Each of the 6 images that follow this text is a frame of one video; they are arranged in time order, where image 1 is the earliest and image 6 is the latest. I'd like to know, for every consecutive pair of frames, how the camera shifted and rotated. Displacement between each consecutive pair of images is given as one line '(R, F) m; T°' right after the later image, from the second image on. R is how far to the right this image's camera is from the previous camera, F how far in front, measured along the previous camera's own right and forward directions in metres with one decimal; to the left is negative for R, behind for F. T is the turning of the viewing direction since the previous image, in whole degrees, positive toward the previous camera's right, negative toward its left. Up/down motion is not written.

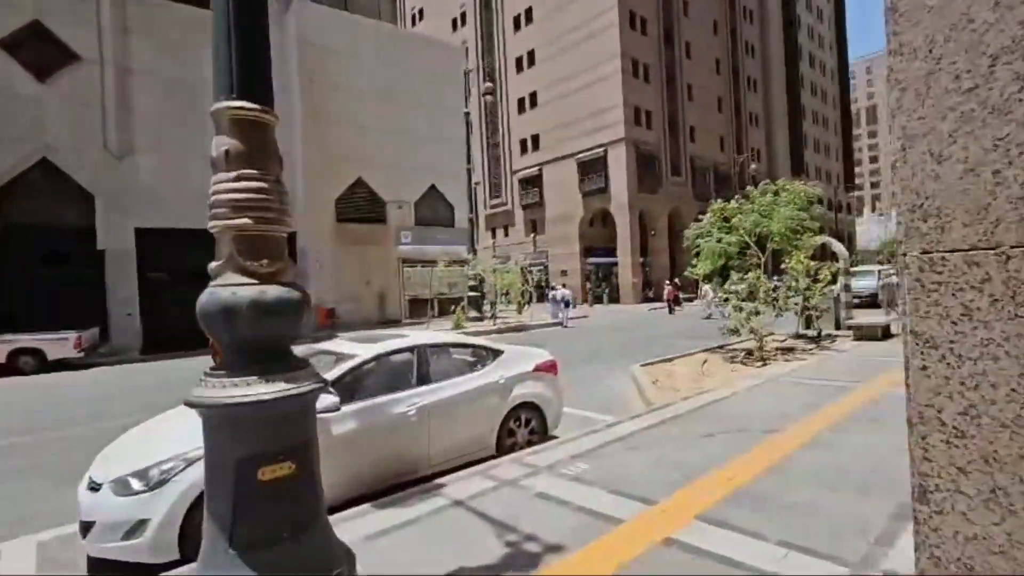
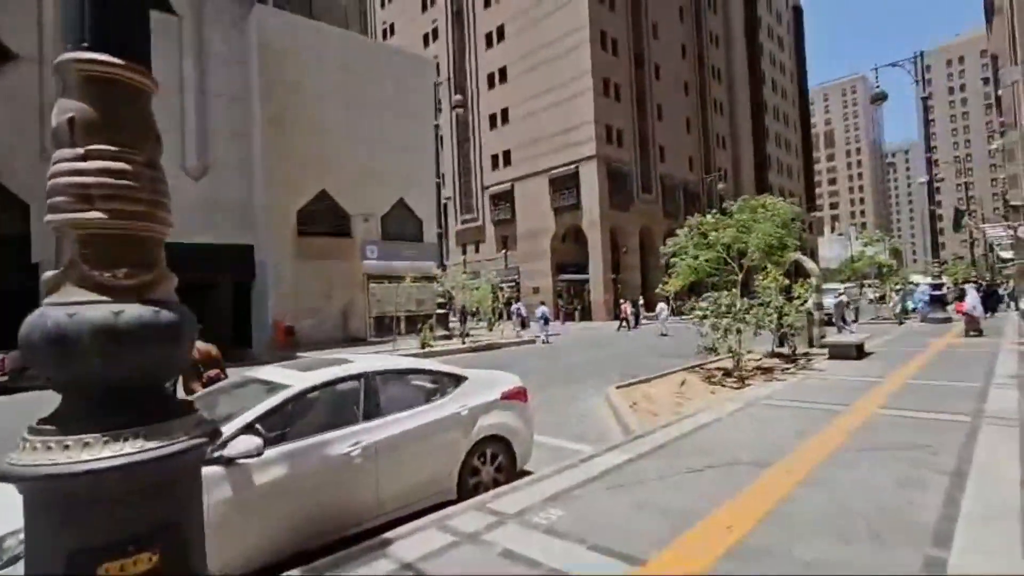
(+0.1, +0.7) m; +3°
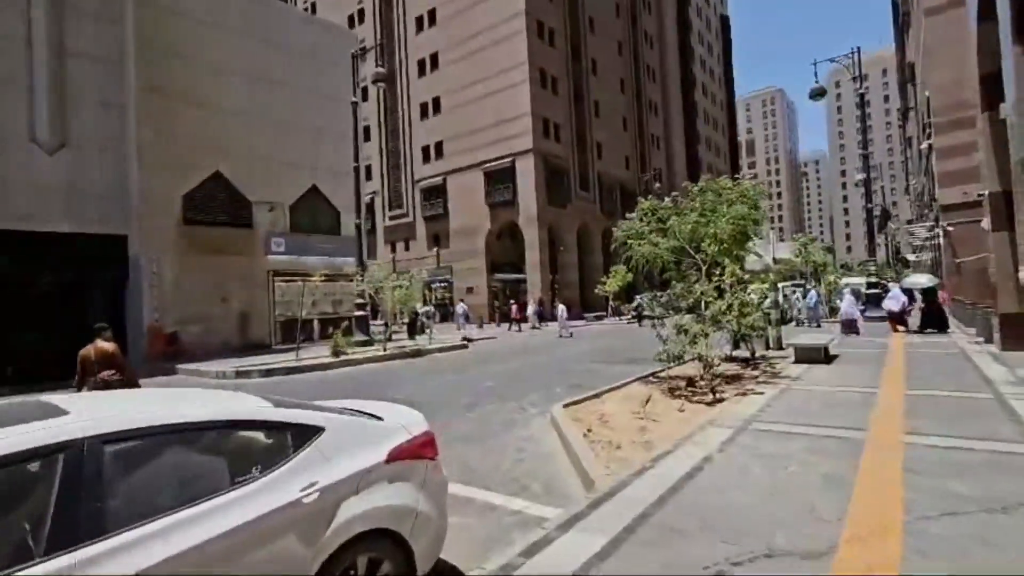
(+0.3, +2.4) m; +7°
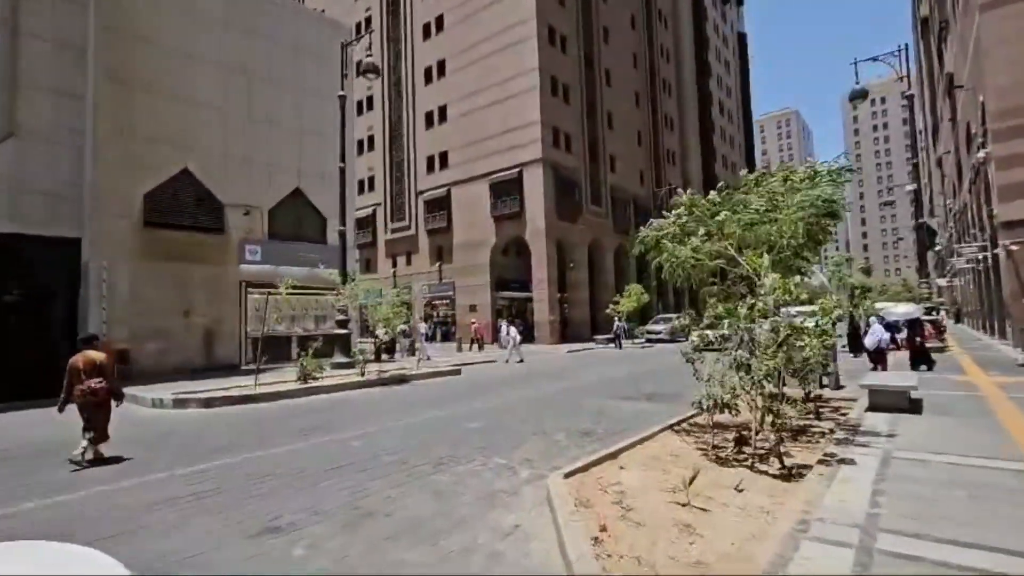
(+0.3, +2.6) m; -1°
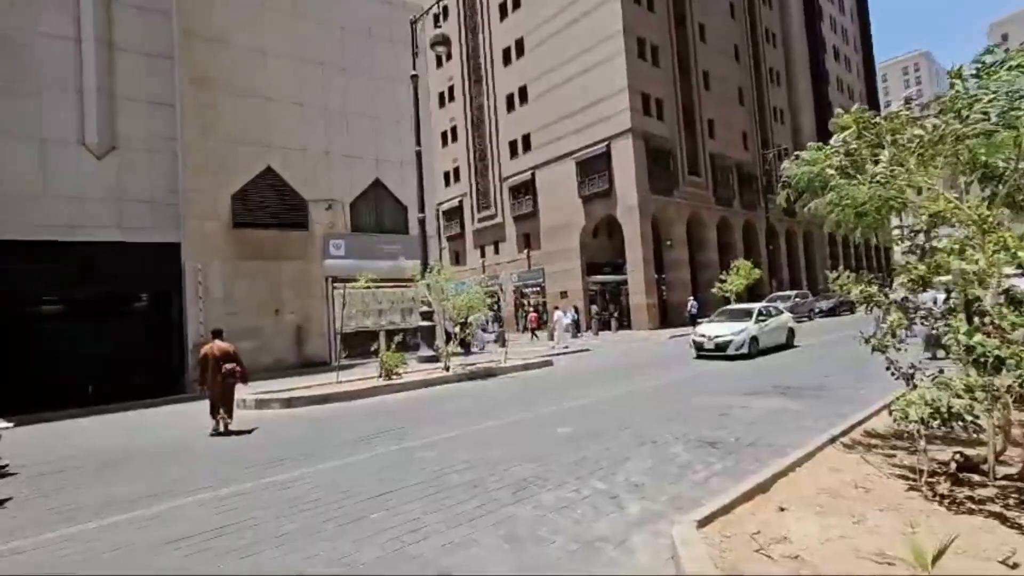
(0.0, +1.8) m; -10°
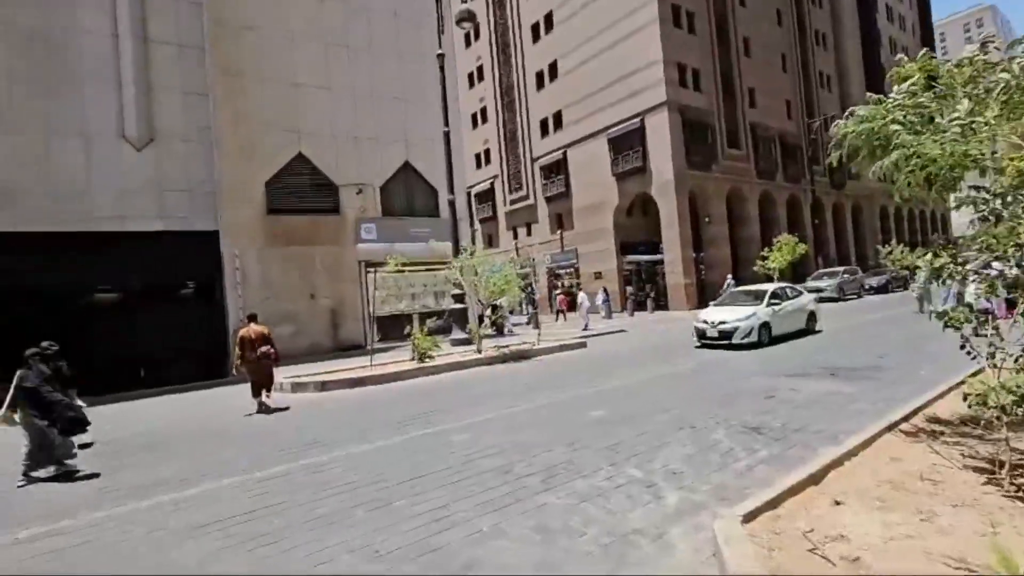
(+0.1, +0.3) m; -4°
